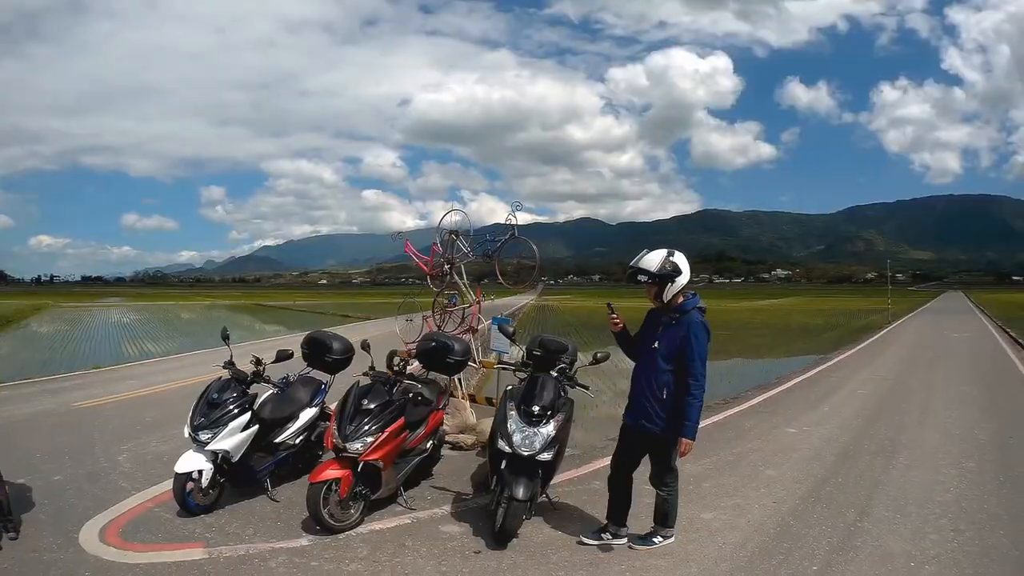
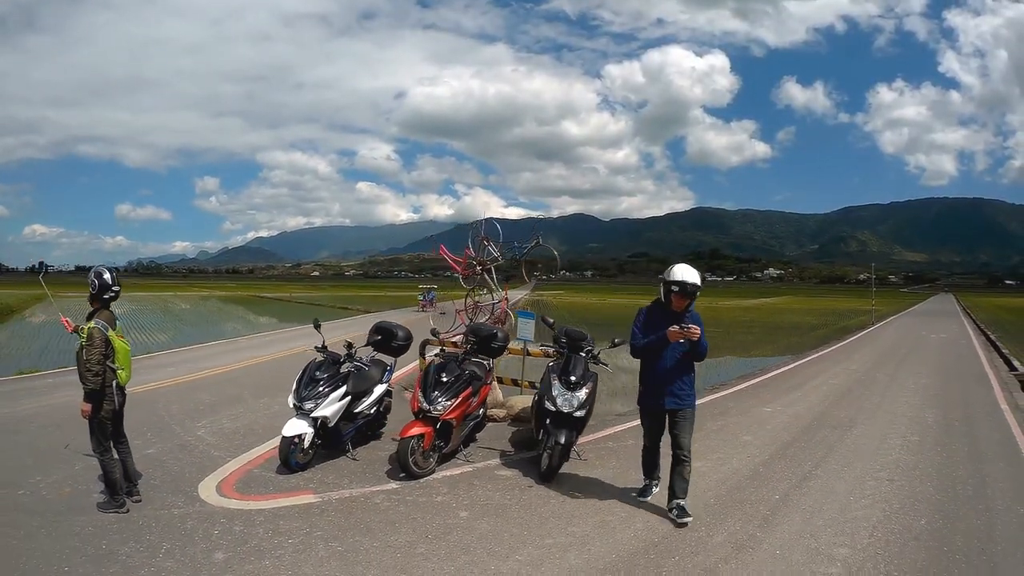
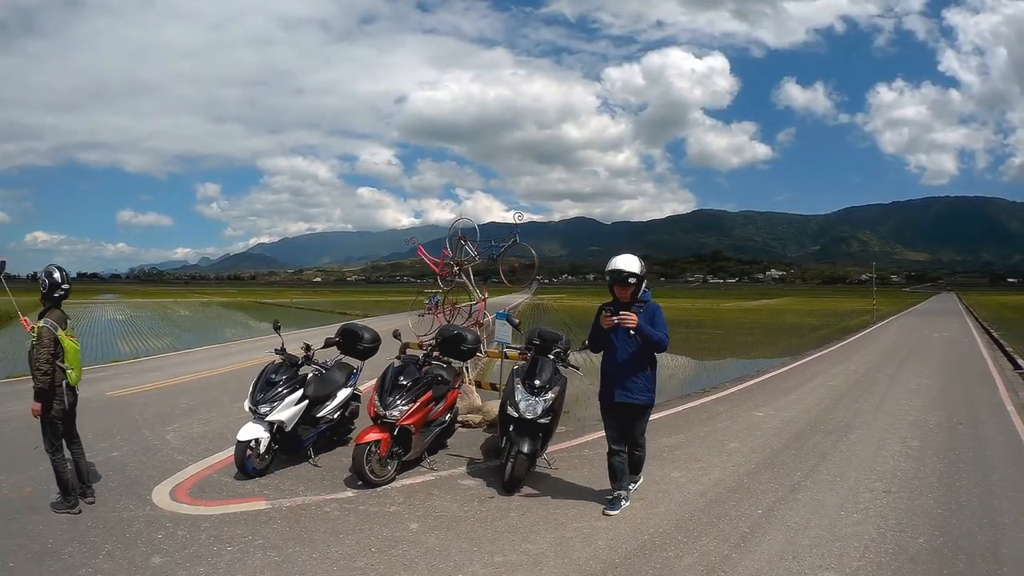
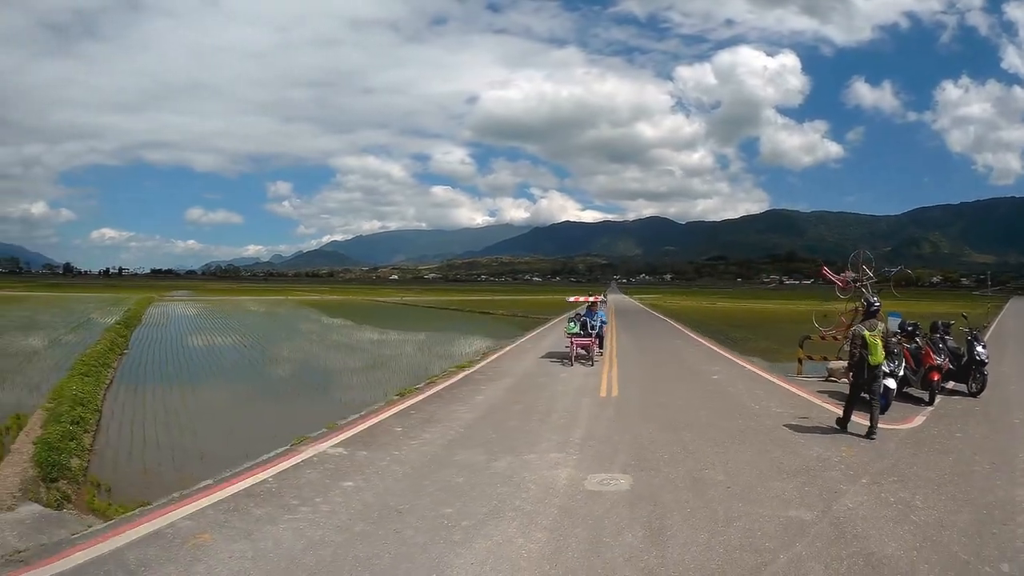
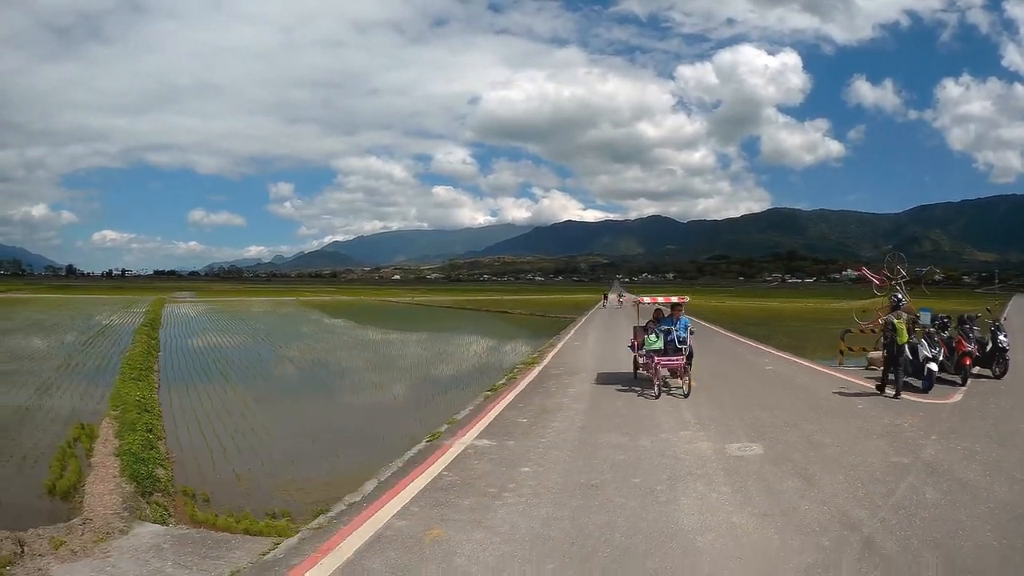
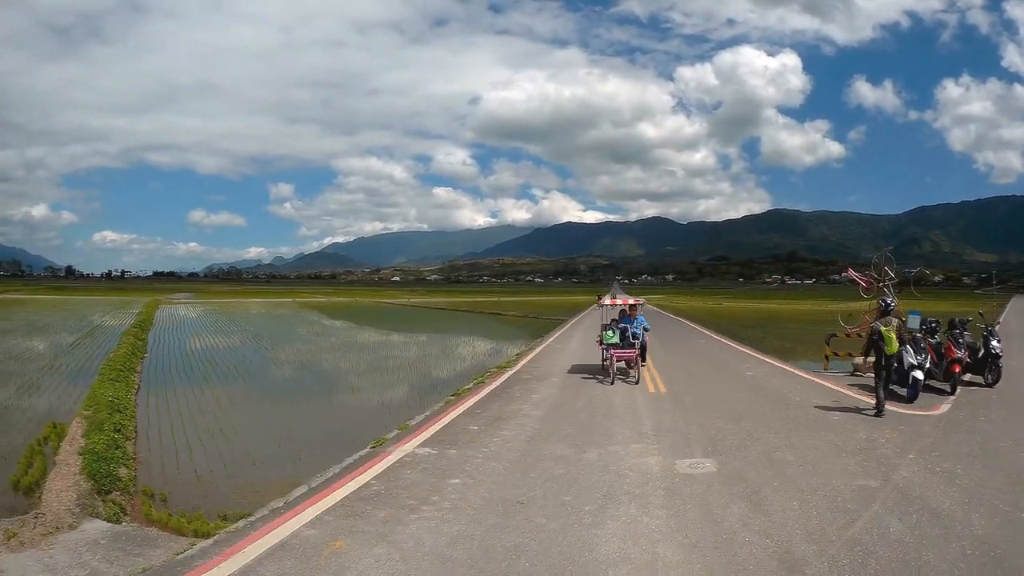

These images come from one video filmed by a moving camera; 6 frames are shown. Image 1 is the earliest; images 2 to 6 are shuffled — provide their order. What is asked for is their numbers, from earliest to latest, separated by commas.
3, 2, 4, 6, 5
